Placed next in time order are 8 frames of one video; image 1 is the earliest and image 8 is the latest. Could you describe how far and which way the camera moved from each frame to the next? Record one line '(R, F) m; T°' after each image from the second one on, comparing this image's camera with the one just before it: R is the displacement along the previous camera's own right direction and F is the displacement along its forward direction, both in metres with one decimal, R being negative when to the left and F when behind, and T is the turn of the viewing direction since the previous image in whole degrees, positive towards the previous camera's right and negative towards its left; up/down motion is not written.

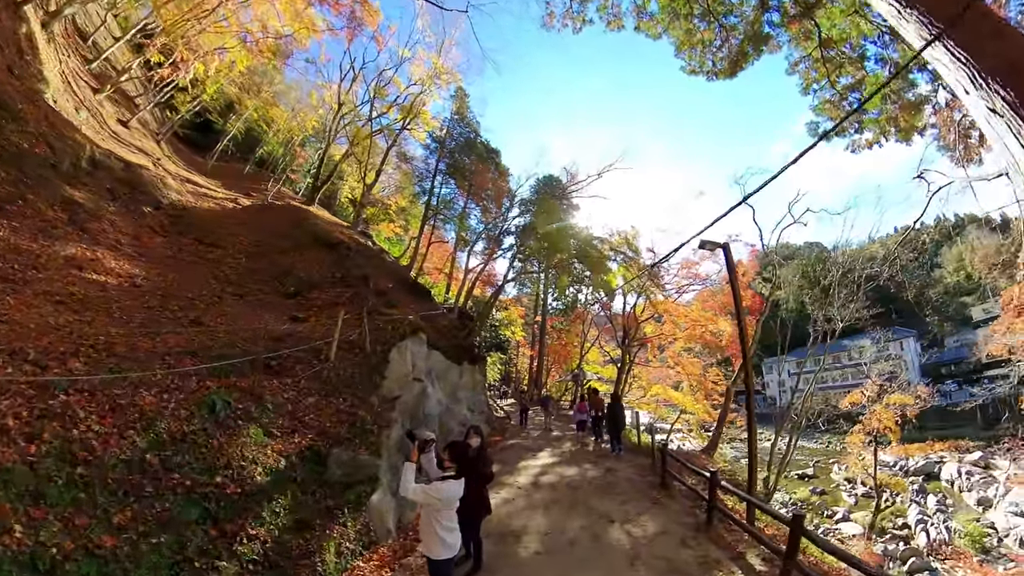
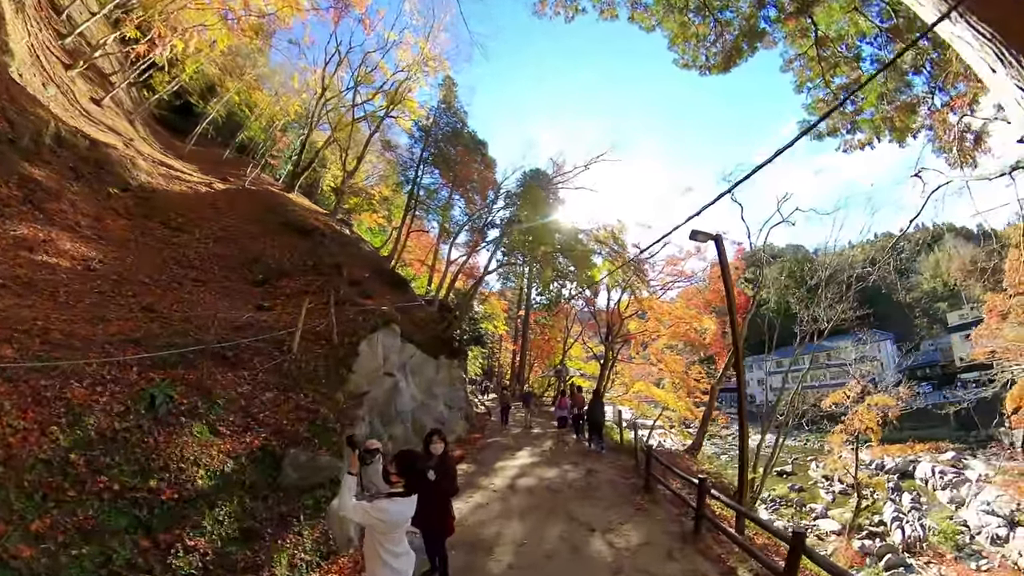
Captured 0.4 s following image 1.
(+0.1, +0.5) m; +2°
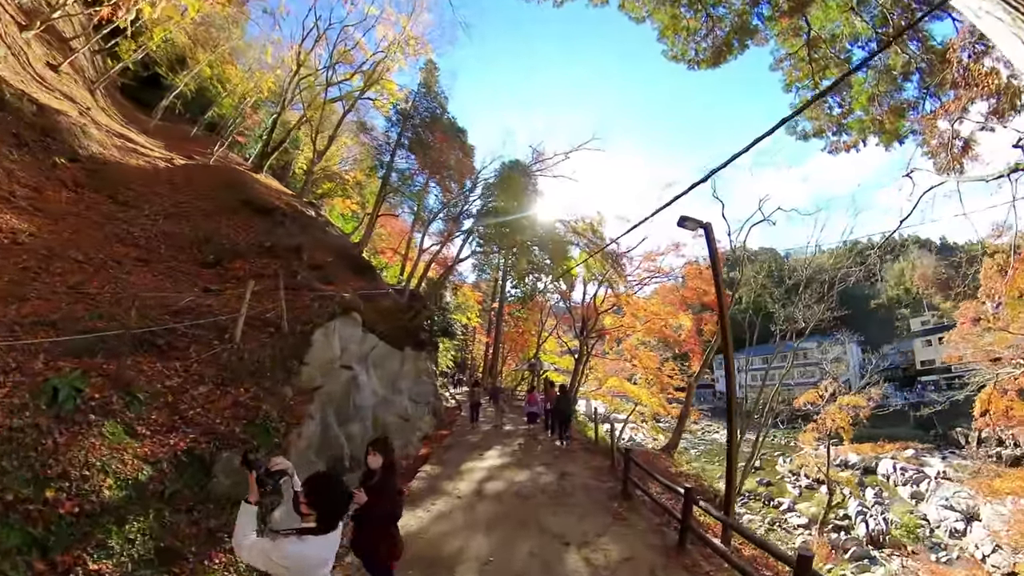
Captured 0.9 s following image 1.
(+0.1, +0.6) m; +3°
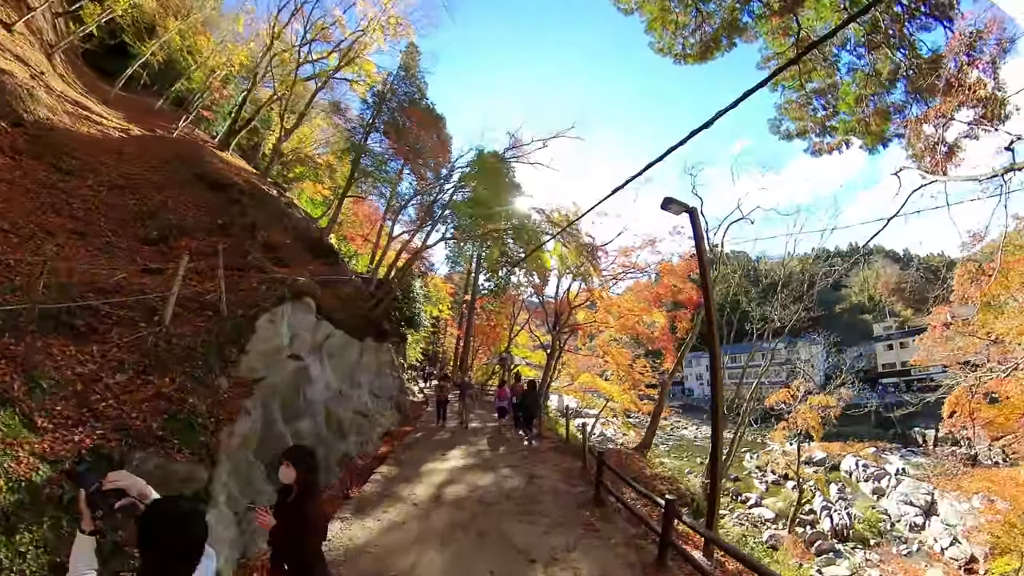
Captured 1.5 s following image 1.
(+0.1, +0.6) m; +3°
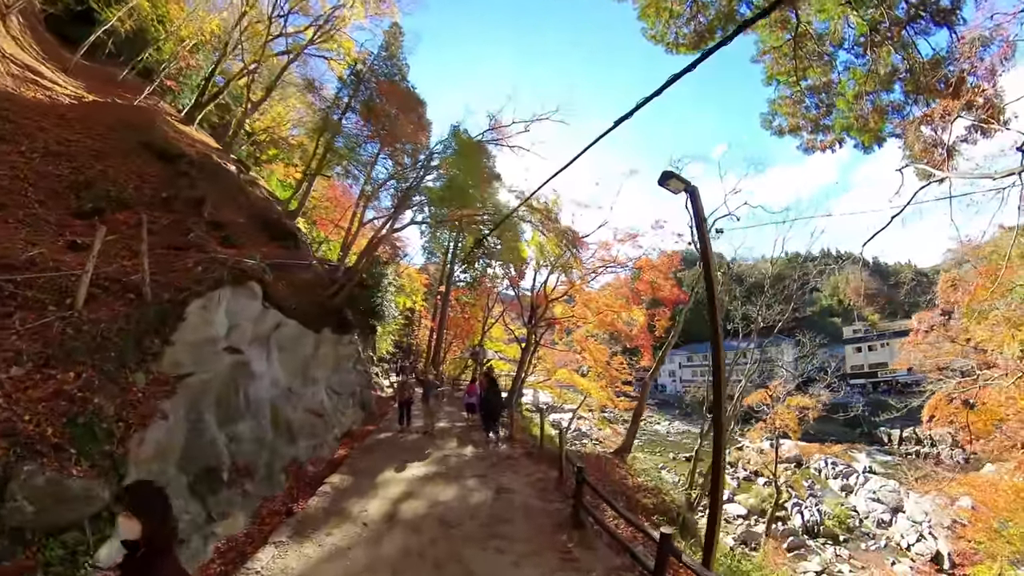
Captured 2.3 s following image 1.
(+0.1, +0.7) m; +3°
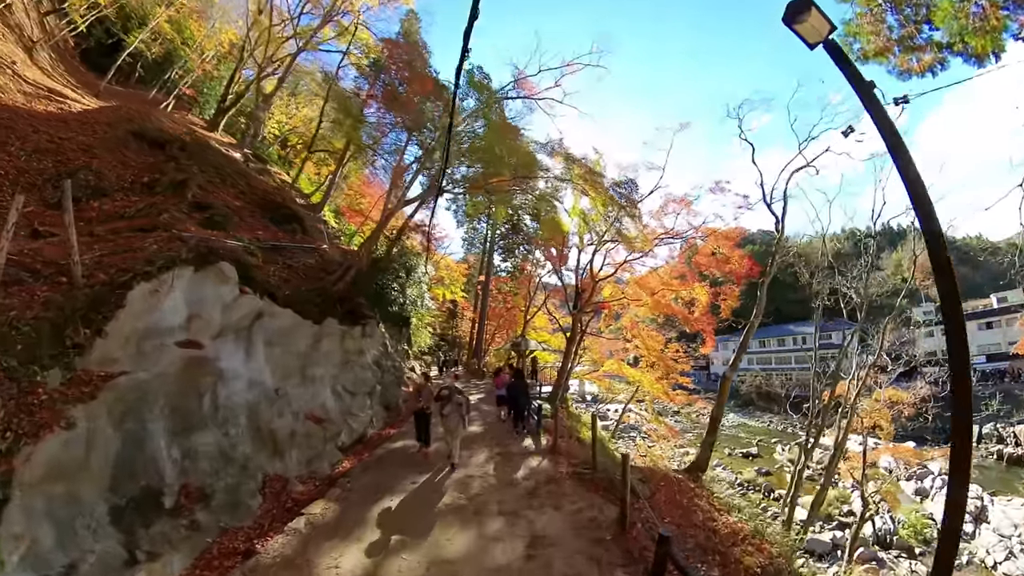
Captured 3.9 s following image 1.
(+0.1, +1.7) m; -5°
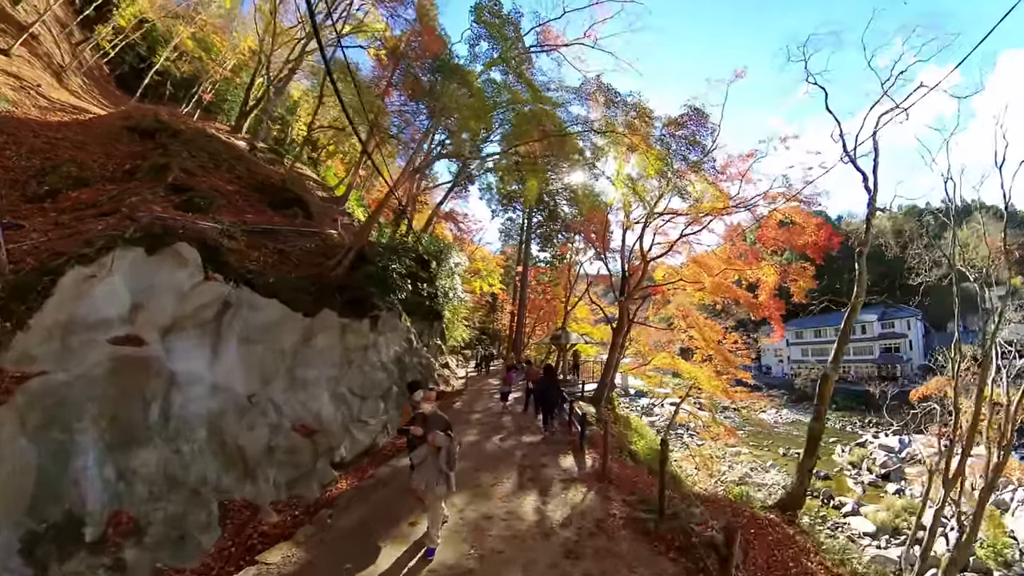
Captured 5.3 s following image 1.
(+0.1, +1.4) m; -5°
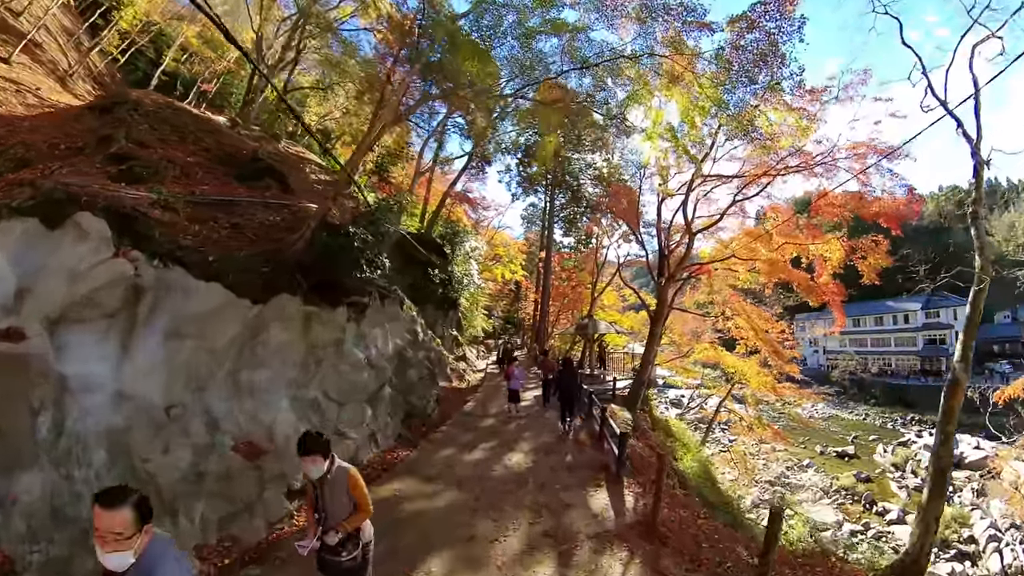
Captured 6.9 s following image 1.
(+0.2, +1.4) m; -3°
